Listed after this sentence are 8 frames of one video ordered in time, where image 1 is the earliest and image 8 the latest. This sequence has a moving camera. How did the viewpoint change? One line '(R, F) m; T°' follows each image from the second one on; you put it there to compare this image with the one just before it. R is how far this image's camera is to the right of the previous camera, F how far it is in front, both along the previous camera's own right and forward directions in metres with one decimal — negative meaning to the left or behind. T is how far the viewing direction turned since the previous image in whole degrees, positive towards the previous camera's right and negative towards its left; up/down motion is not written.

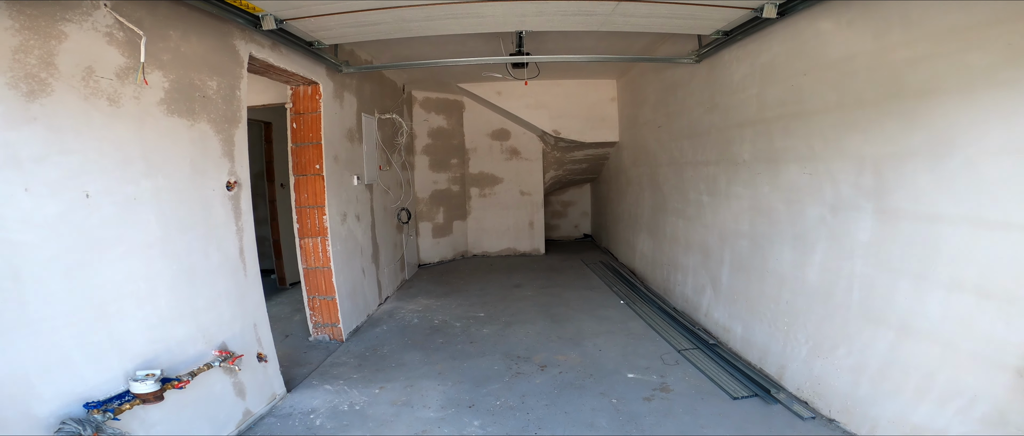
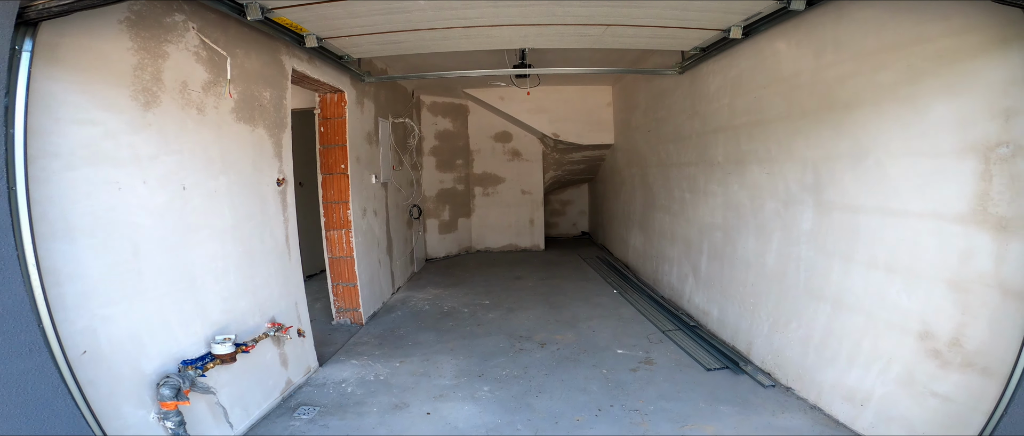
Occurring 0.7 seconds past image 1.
(0.0, -0.3) m; 0°
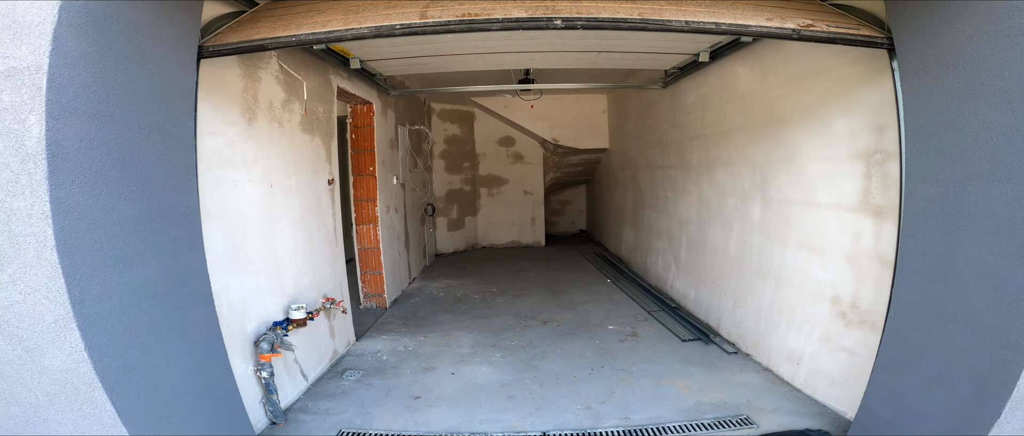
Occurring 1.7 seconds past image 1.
(0.0, -0.5) m; 0°
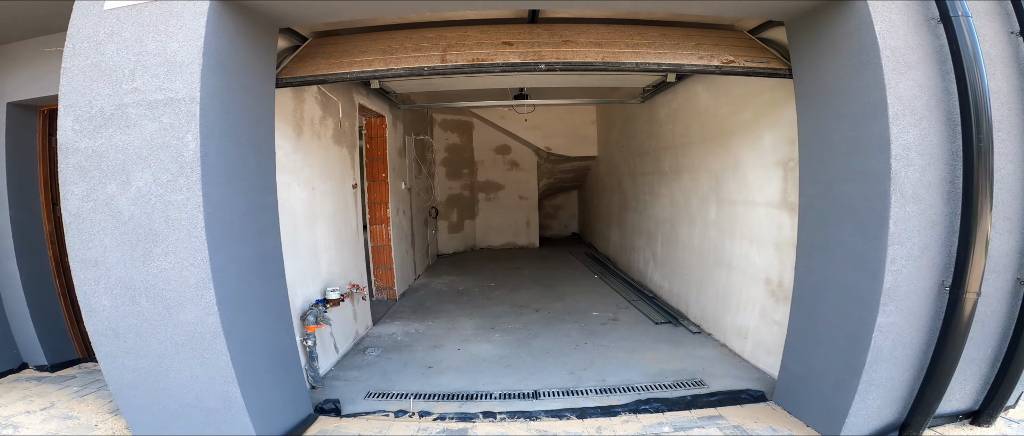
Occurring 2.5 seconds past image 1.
(0.0, -0.5) m; 0°
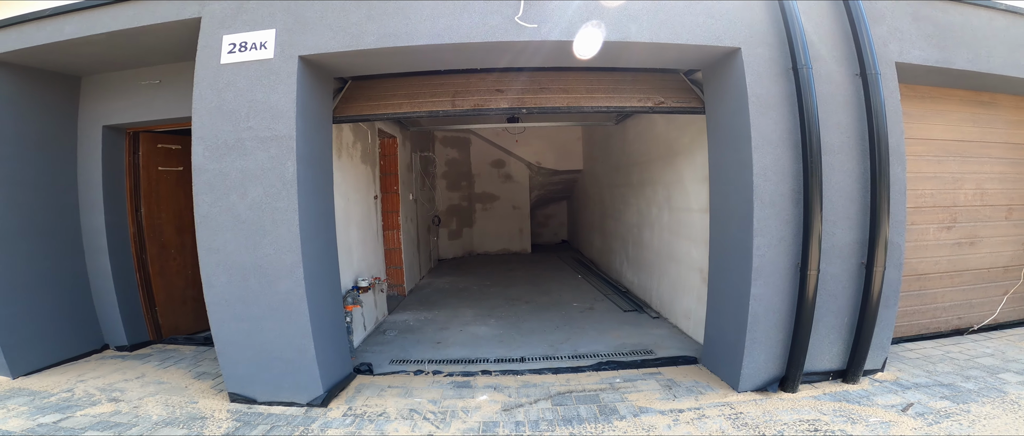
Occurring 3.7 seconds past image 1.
(0.0, -0.7) m; 0°
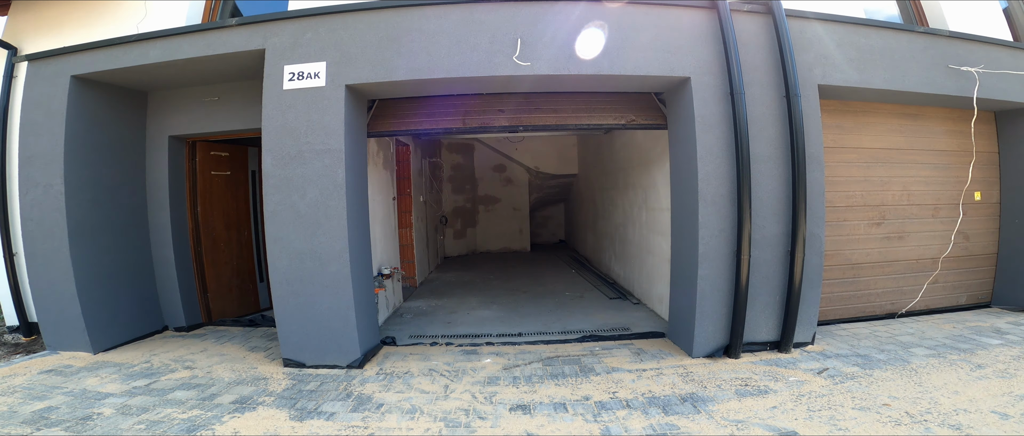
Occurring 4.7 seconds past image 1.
(0.0, -0.6) m; 0°
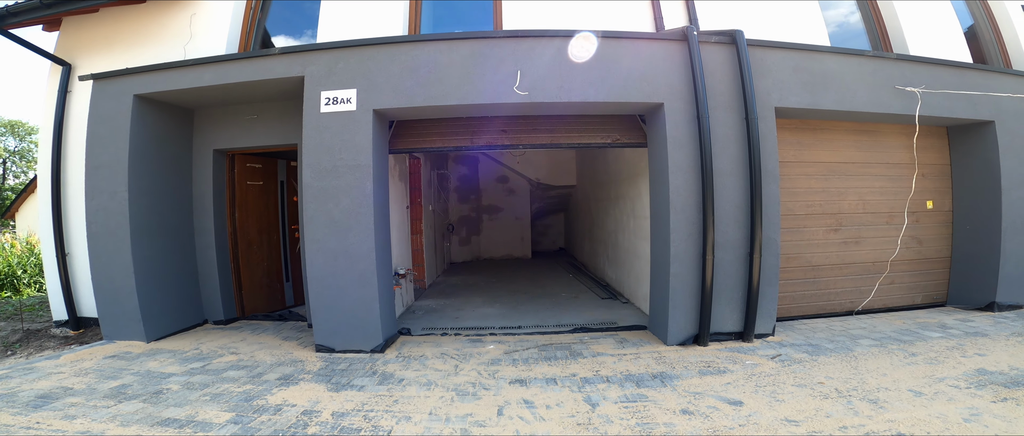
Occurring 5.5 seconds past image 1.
(0.0, -0.5) m; 0°
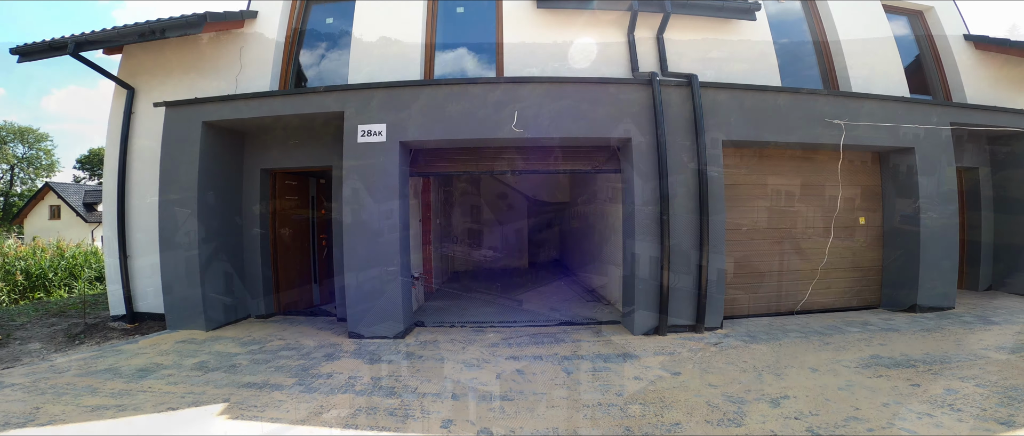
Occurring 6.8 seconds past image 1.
(0.0, -0.9) m; 0°
